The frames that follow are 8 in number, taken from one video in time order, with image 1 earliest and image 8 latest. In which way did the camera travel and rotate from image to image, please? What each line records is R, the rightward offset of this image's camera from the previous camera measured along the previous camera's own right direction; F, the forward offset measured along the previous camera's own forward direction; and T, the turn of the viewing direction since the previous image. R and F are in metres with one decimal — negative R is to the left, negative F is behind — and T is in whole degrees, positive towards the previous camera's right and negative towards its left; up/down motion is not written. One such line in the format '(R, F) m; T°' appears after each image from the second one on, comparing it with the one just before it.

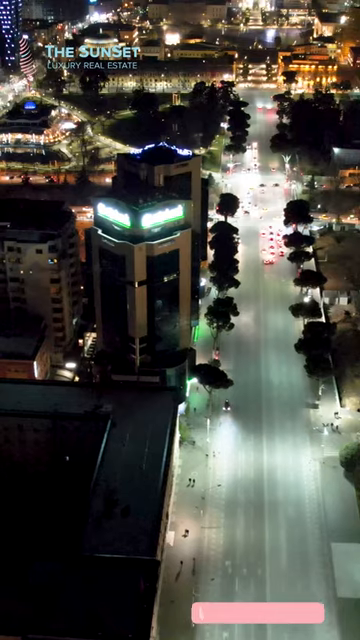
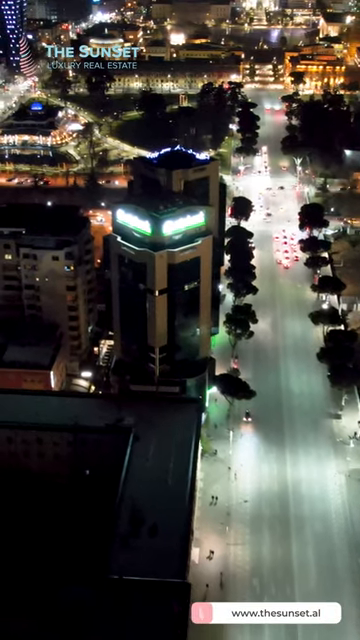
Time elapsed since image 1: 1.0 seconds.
(-1.6, +1.1) m; 0°
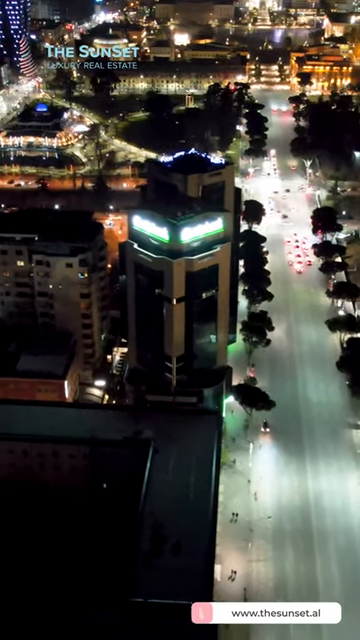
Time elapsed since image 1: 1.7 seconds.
(-1.3, +1.0) m; 0°
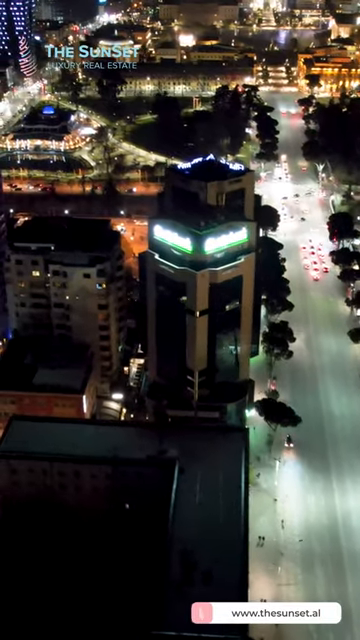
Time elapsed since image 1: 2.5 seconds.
(-1.6, +1.3) m; 0°
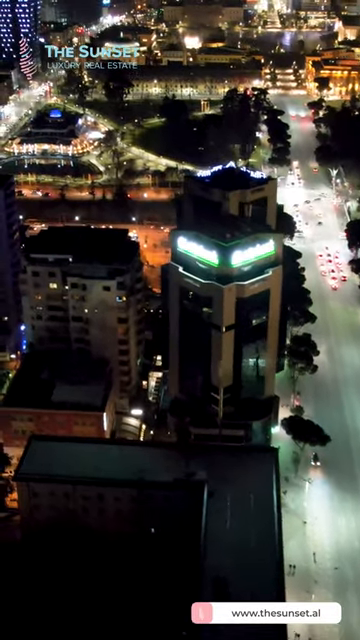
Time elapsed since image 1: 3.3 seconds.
(-1.7, +1.4) m; 0°
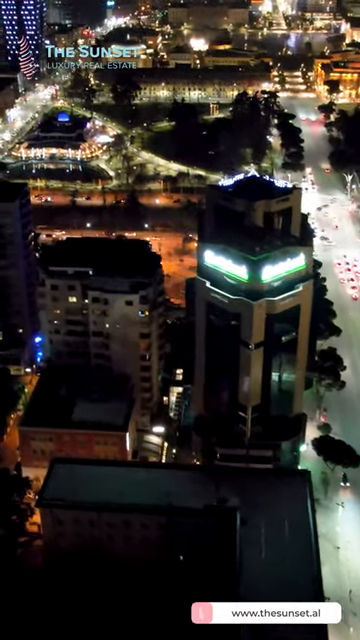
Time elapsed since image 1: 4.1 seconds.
(-1.8, +1.5) m; 0°
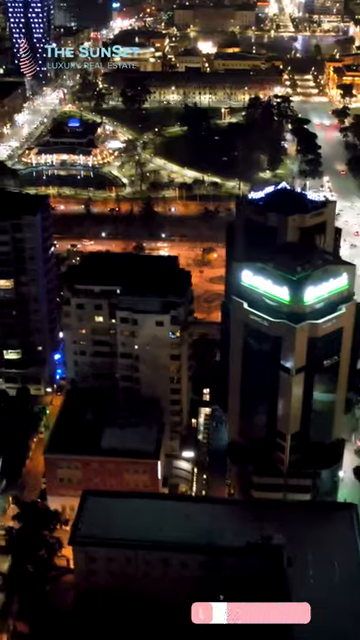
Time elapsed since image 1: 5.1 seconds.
(-2.3, +1.9) m; 0°
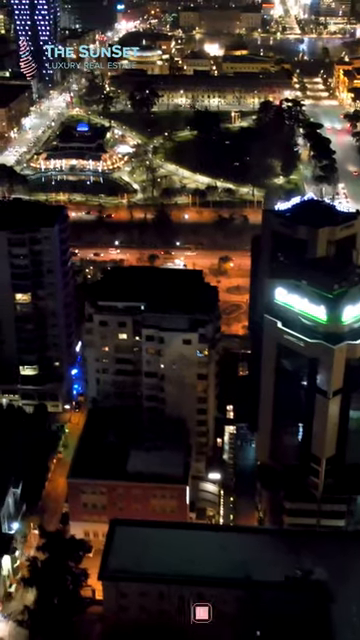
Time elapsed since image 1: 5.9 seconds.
(-1.8, +1.5) m; 0°
